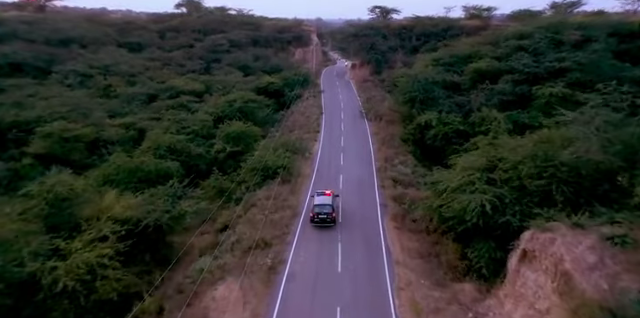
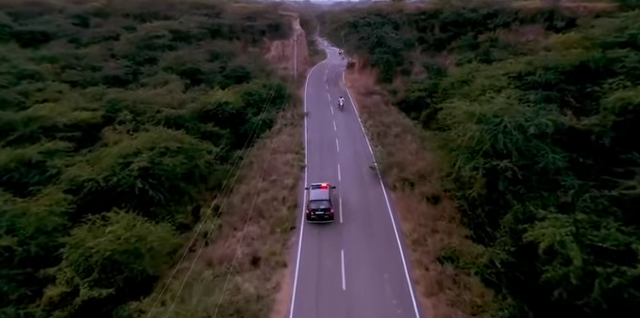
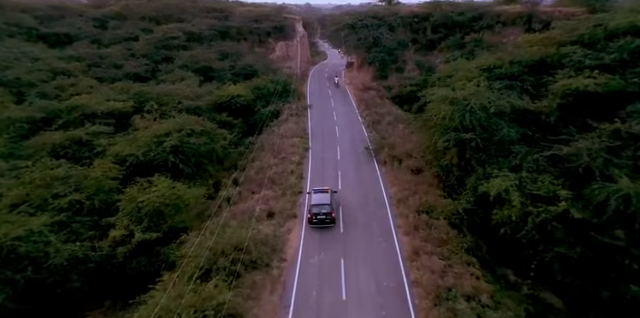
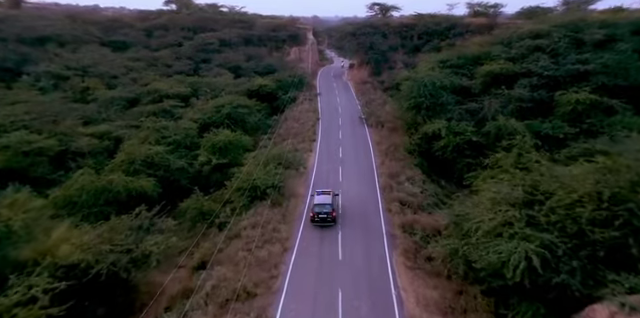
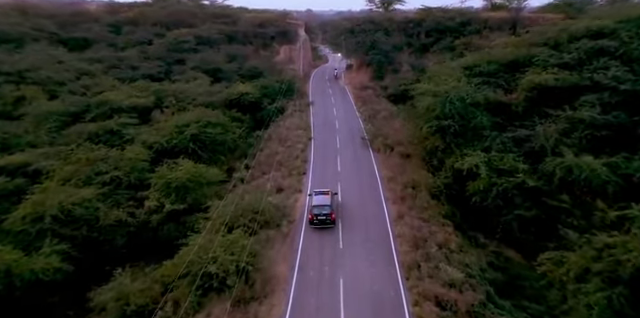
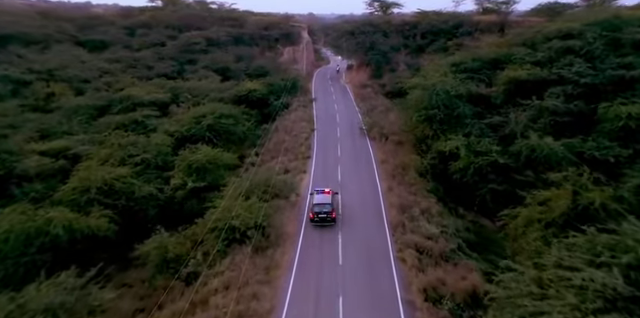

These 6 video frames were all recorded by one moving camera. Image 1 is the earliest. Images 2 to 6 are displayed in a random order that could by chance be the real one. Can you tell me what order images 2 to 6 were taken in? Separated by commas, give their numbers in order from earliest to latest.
4, 6, 5, 3, 2
